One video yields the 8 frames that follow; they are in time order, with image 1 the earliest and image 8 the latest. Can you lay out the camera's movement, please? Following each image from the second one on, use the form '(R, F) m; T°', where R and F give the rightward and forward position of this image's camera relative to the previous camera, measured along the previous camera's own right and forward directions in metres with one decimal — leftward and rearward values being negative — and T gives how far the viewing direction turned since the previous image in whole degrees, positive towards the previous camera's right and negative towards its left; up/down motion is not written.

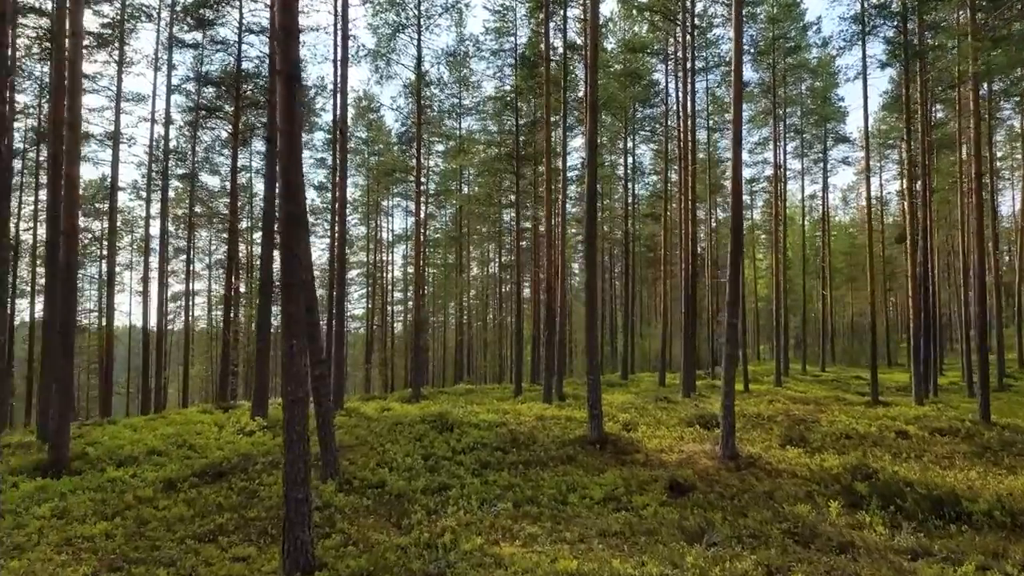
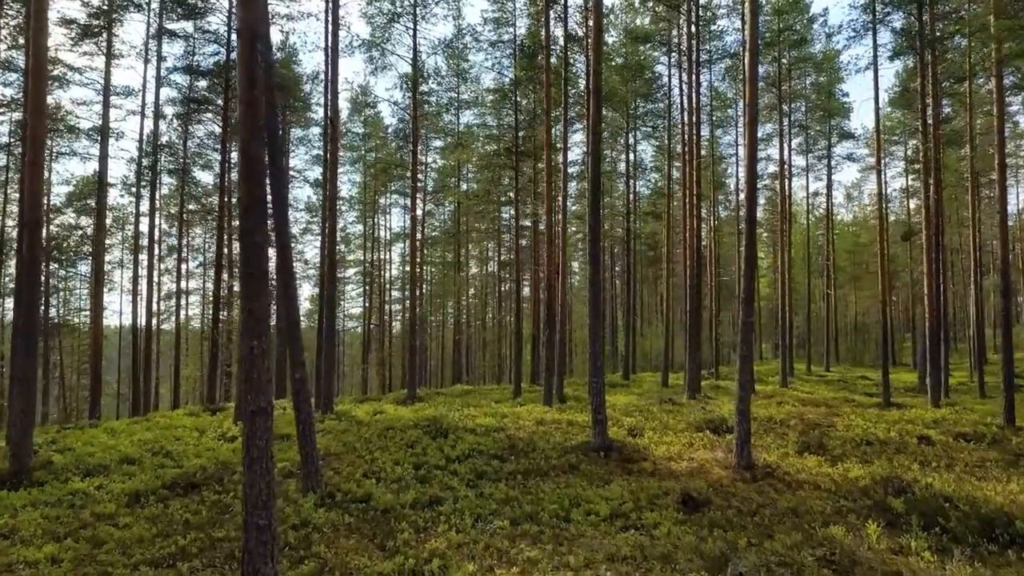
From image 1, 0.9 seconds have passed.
(0.0, +0.7) m; 0°
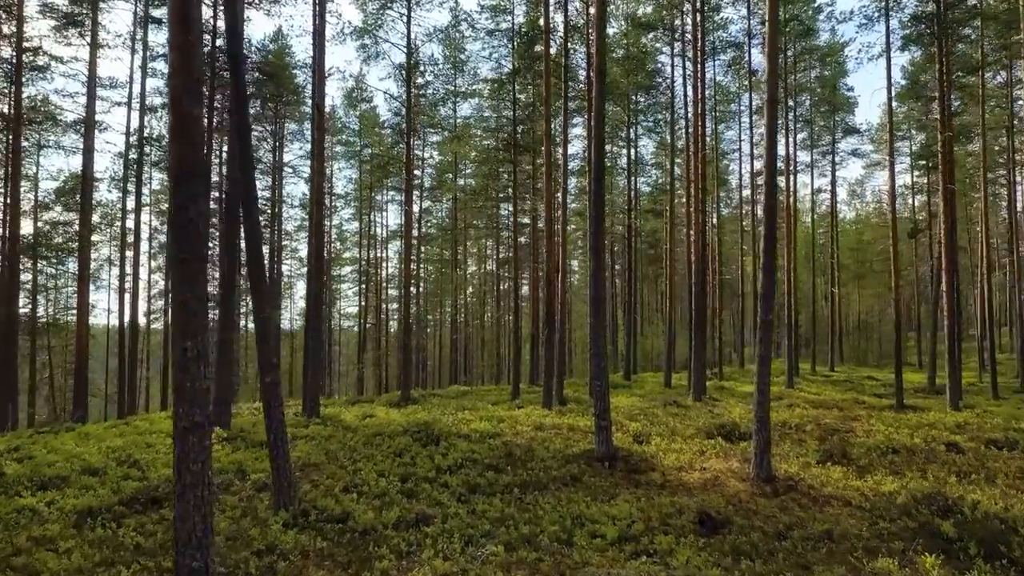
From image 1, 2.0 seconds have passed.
(0.0, +0.8) m; 0°
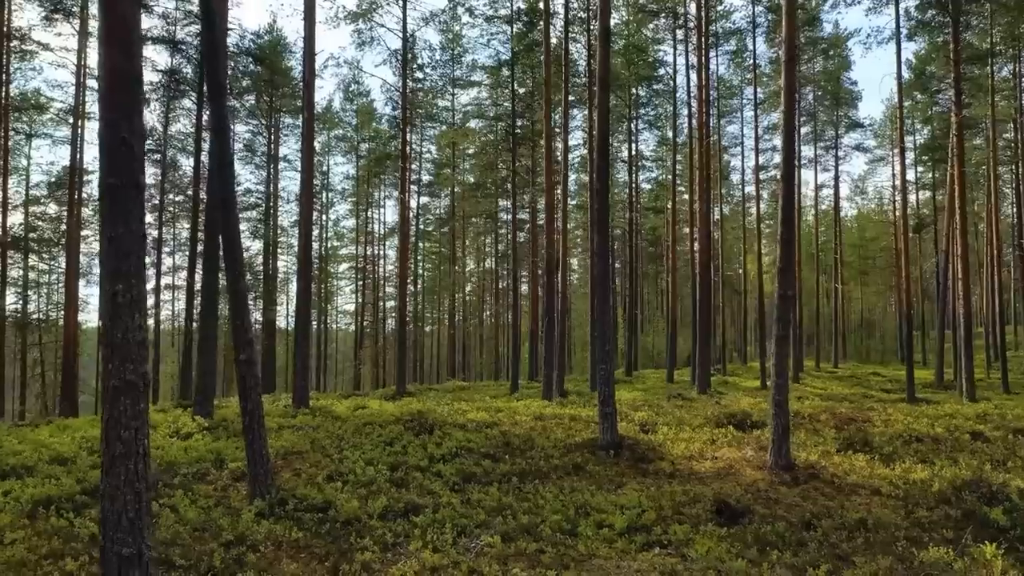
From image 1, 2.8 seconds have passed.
(0.0, +0.6) m; 0°
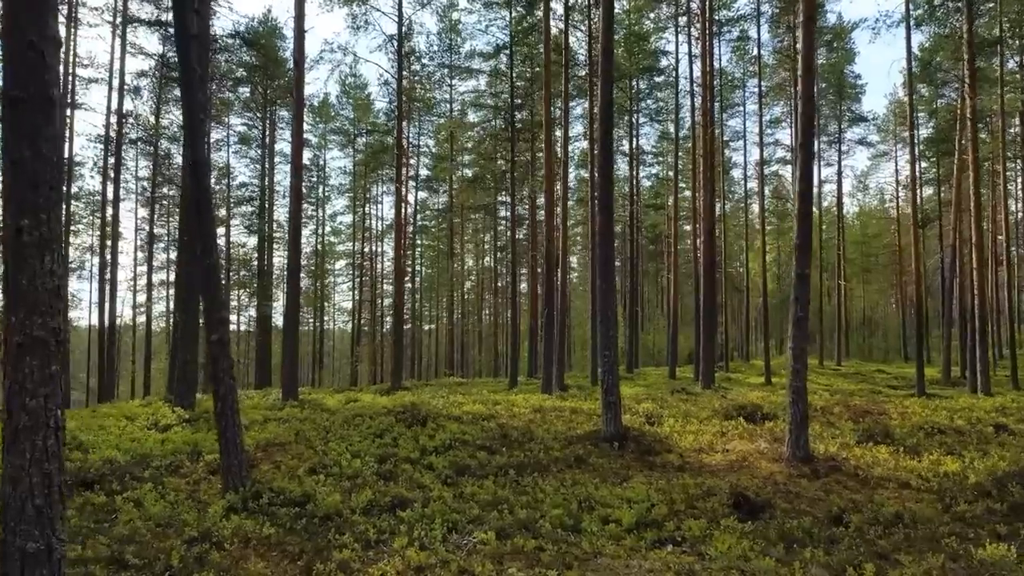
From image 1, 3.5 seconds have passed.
(0.0, +0.5) m; 0°
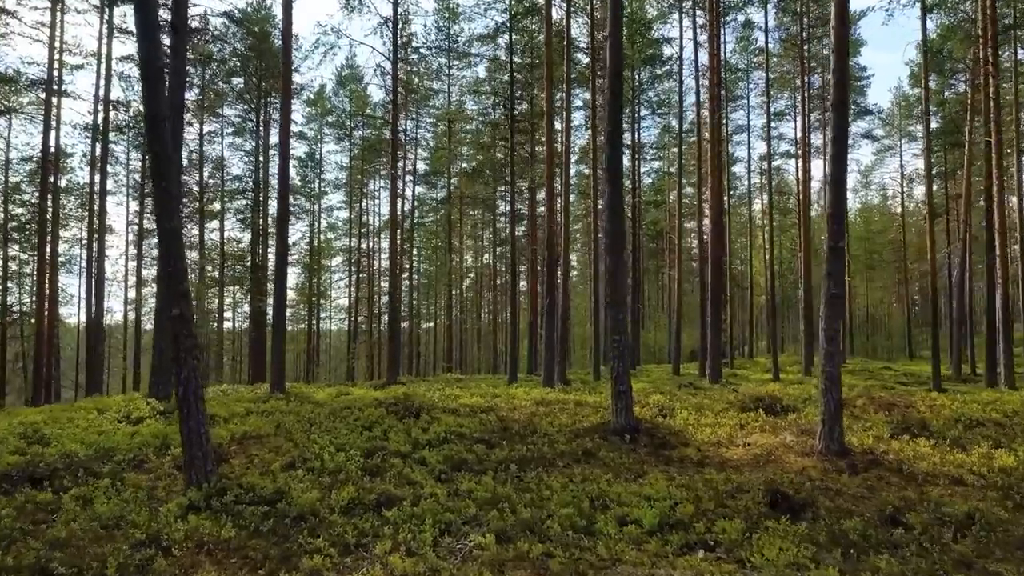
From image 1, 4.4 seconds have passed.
(0.0, +0.7) m; 0°
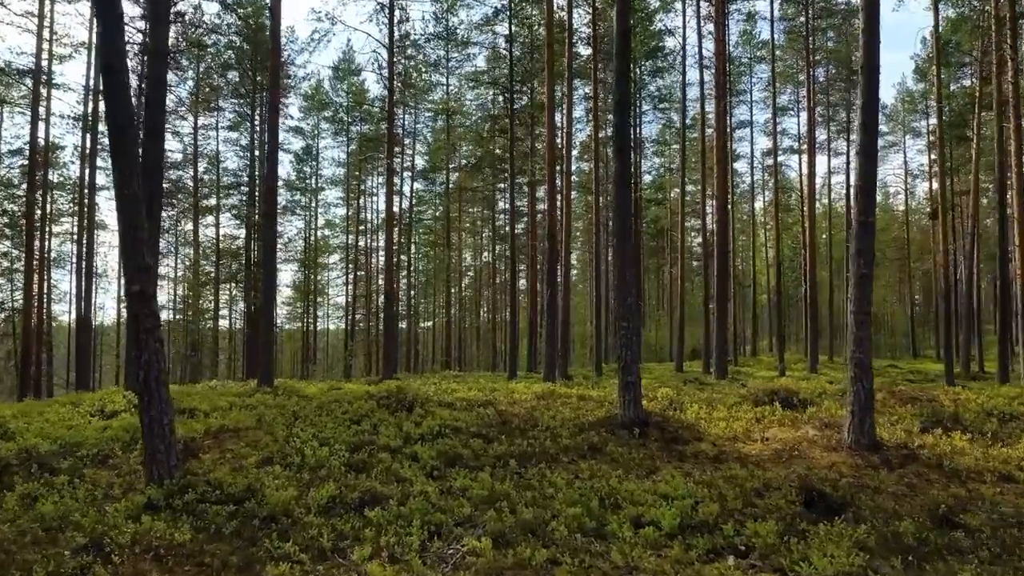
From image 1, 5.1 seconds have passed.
(0.0, +0.5) m; 0°
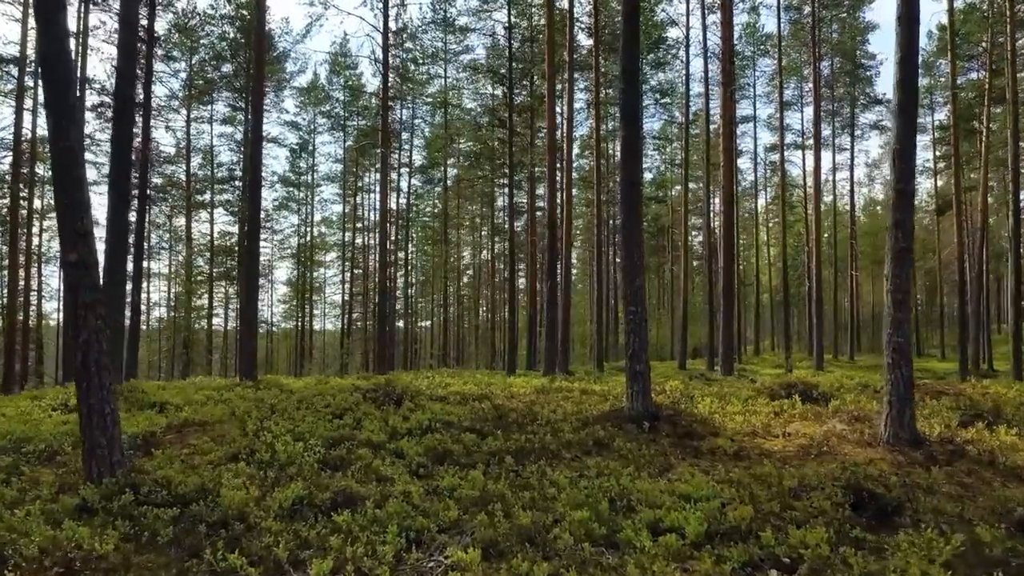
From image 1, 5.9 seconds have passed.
(0.0, +0.6) m; 0°
